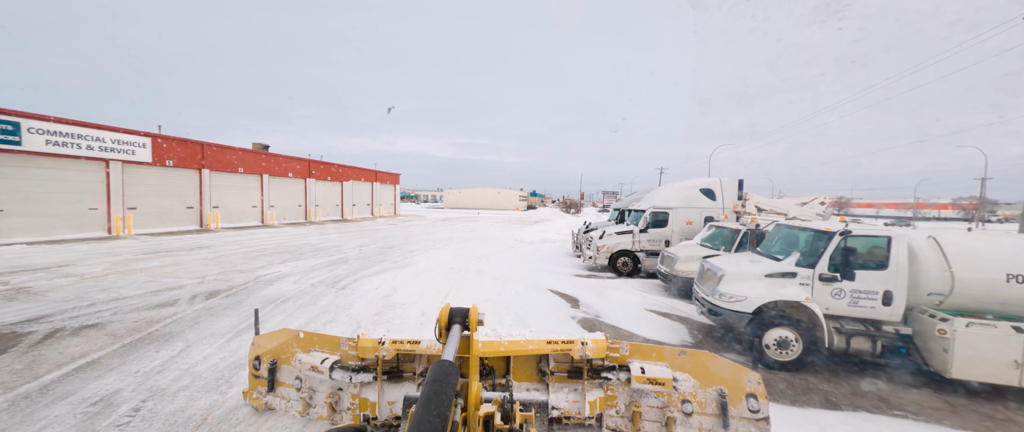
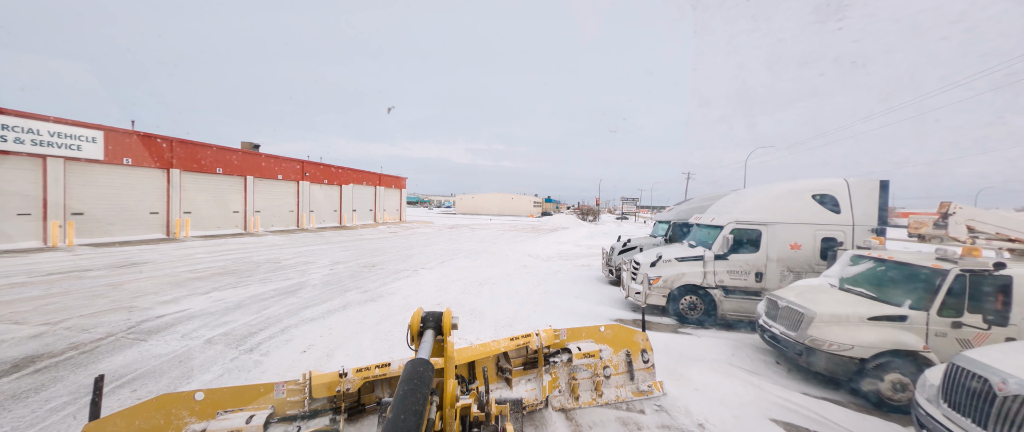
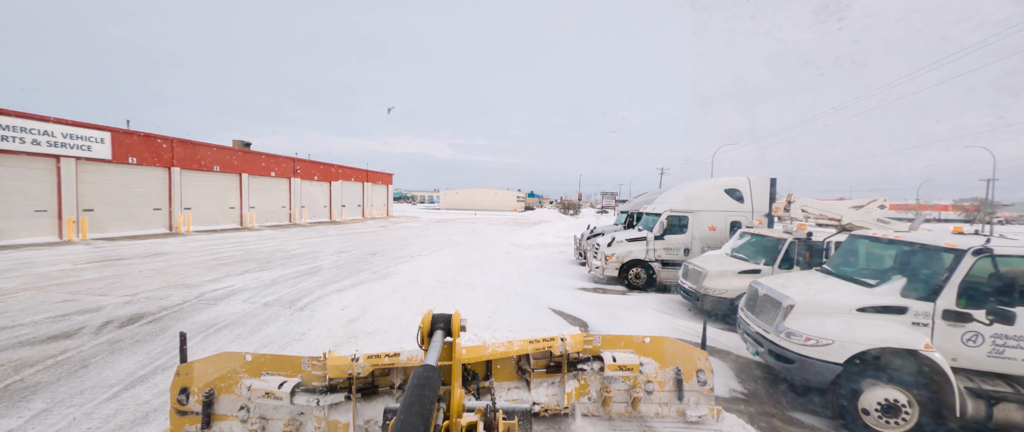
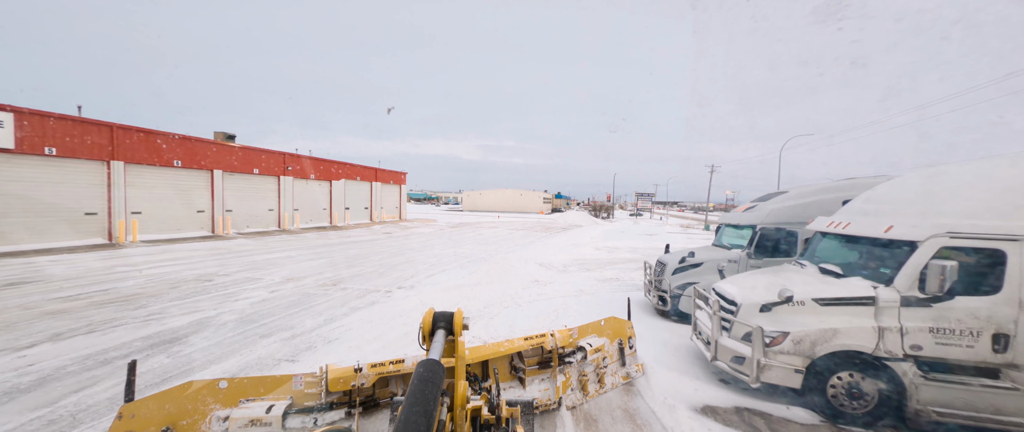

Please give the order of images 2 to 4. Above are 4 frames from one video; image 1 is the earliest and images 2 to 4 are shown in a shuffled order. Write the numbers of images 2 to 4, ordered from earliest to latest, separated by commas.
3, 2, 4
